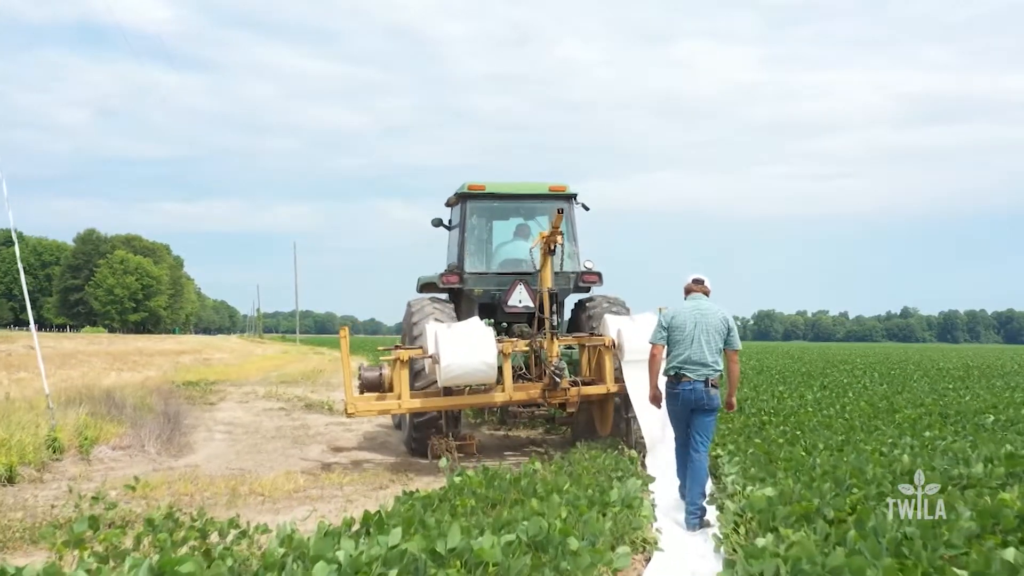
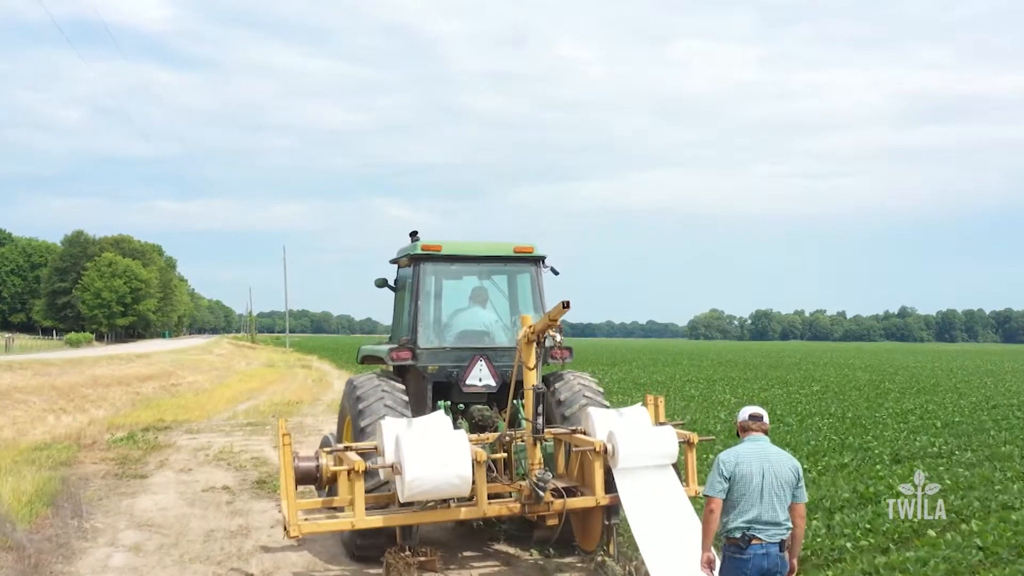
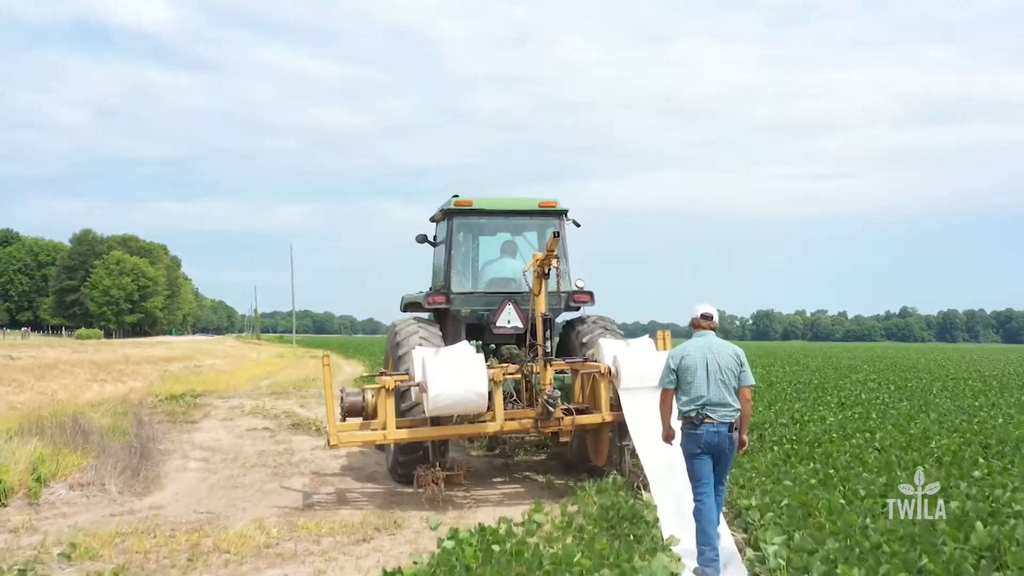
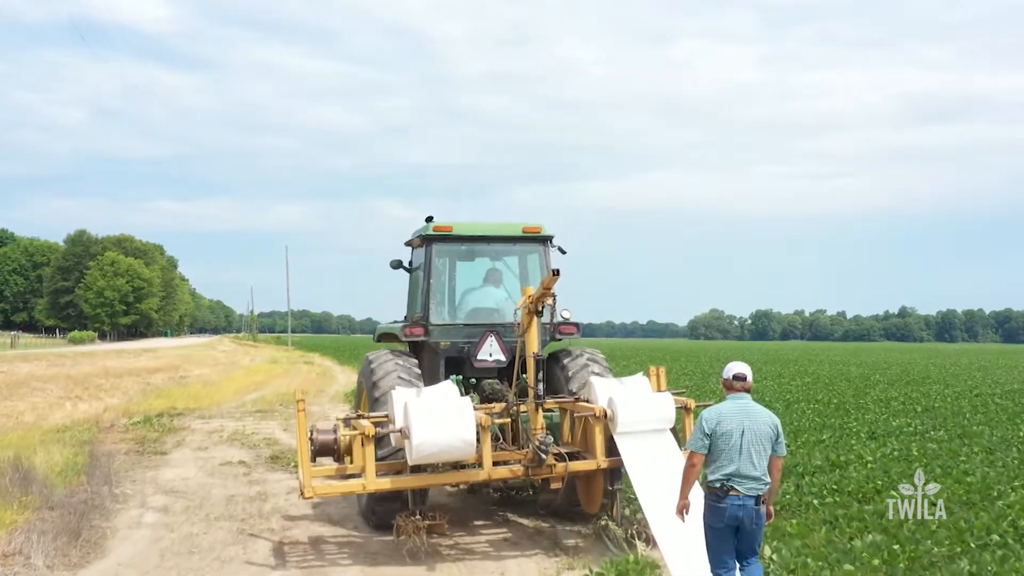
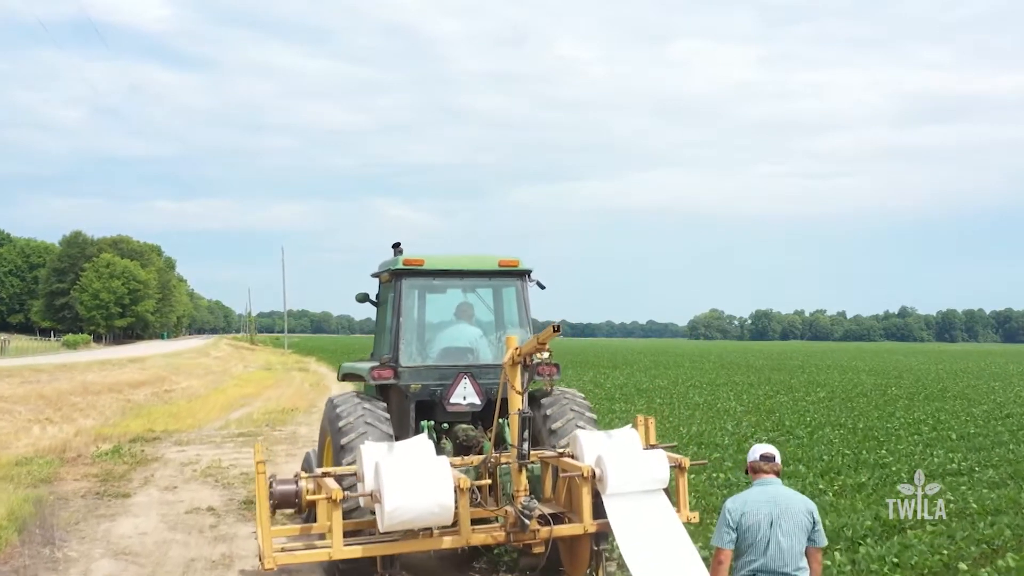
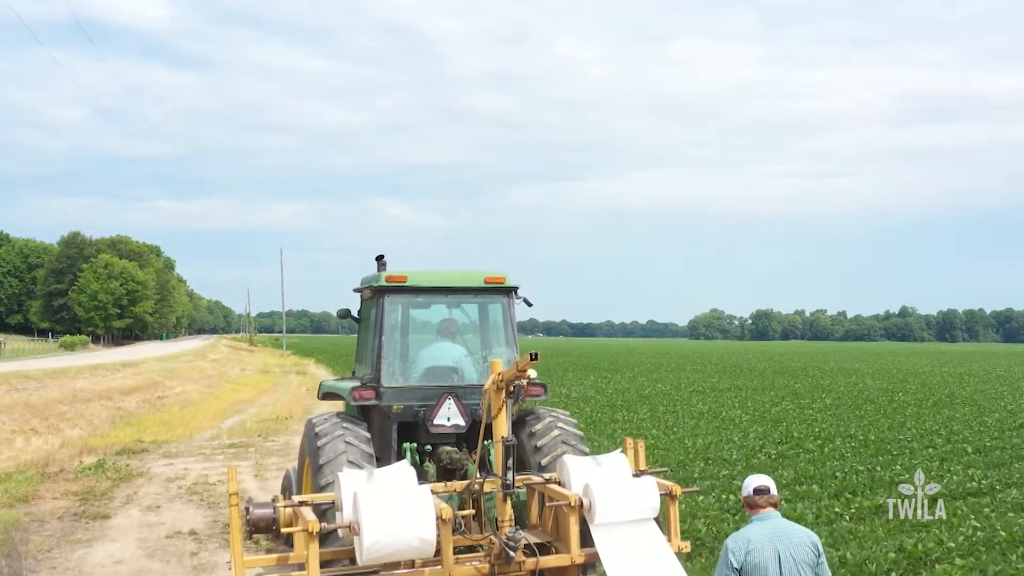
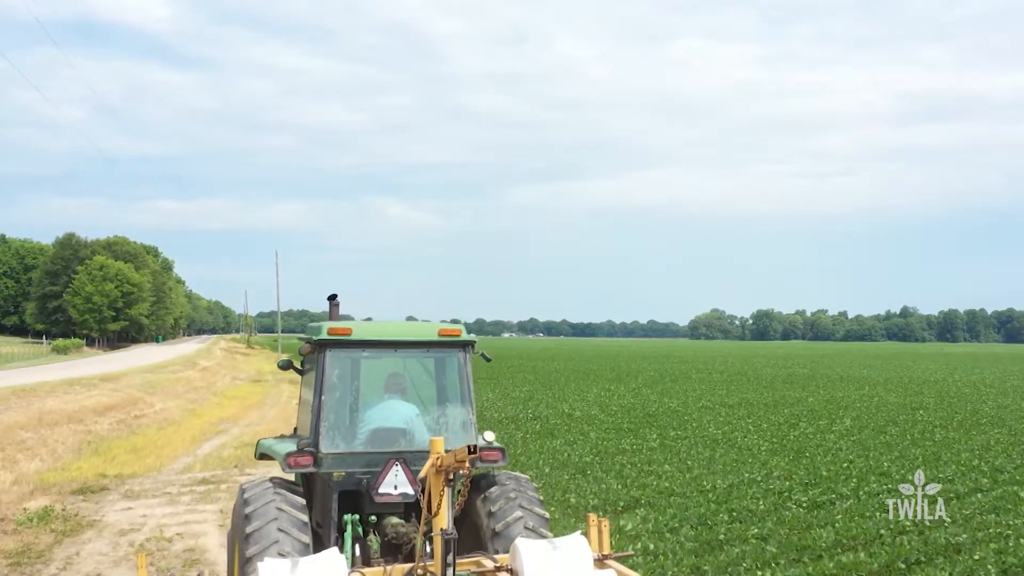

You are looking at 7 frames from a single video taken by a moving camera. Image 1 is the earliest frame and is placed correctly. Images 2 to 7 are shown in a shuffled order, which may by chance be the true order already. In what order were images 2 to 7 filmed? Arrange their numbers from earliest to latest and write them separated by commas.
3, 4, 2, 5, 6, 7
